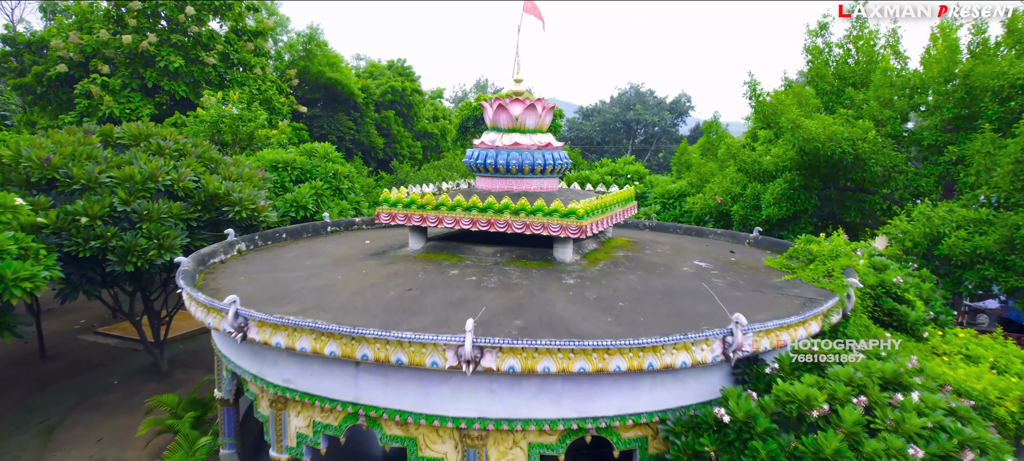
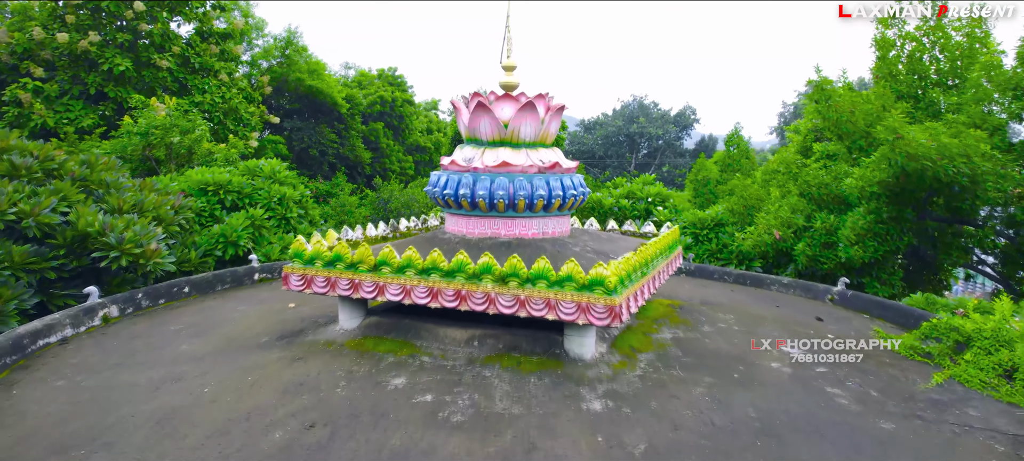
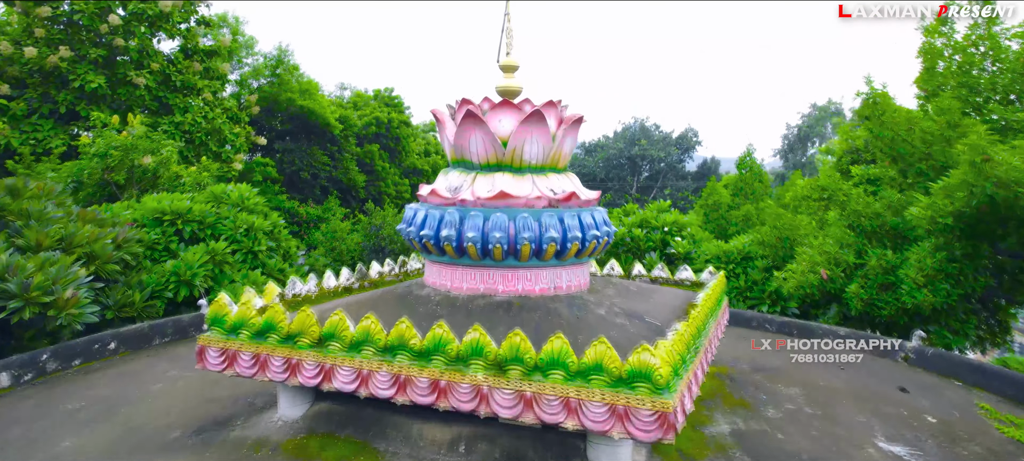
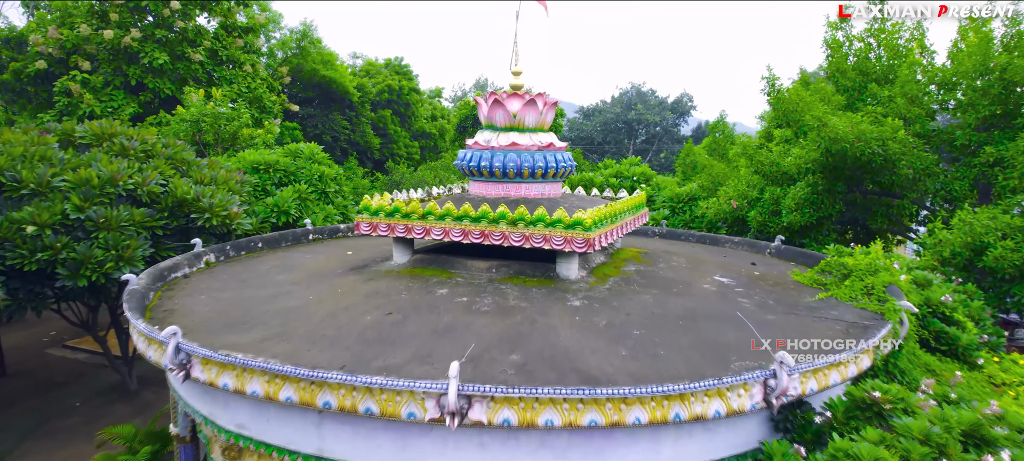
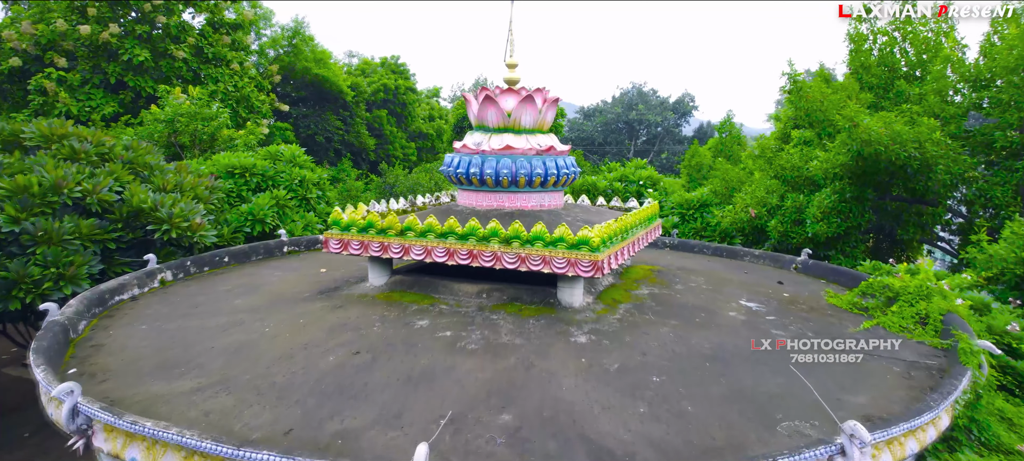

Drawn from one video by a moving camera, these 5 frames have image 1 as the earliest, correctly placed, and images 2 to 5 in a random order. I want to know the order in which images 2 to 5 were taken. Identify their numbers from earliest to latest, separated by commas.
4, 5, 2, 3
